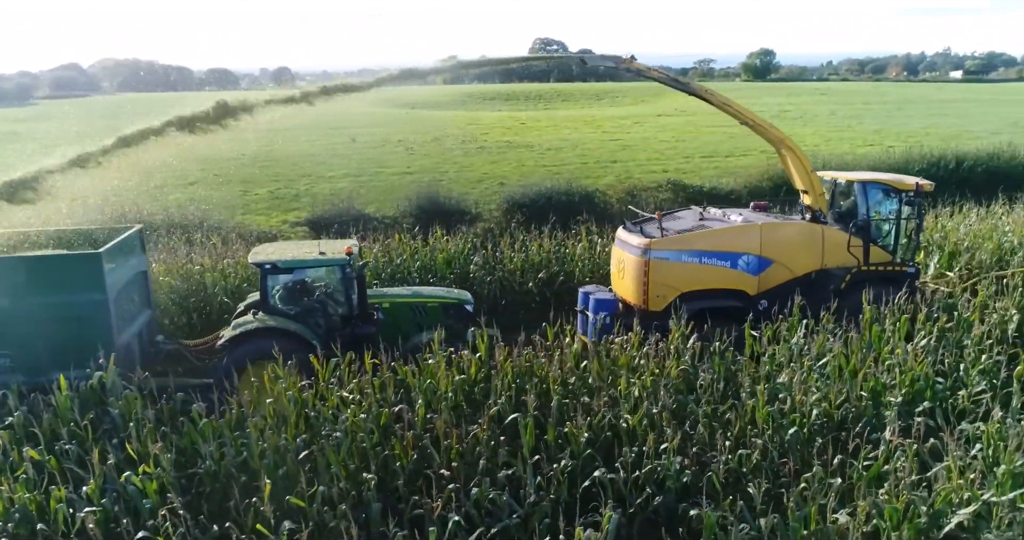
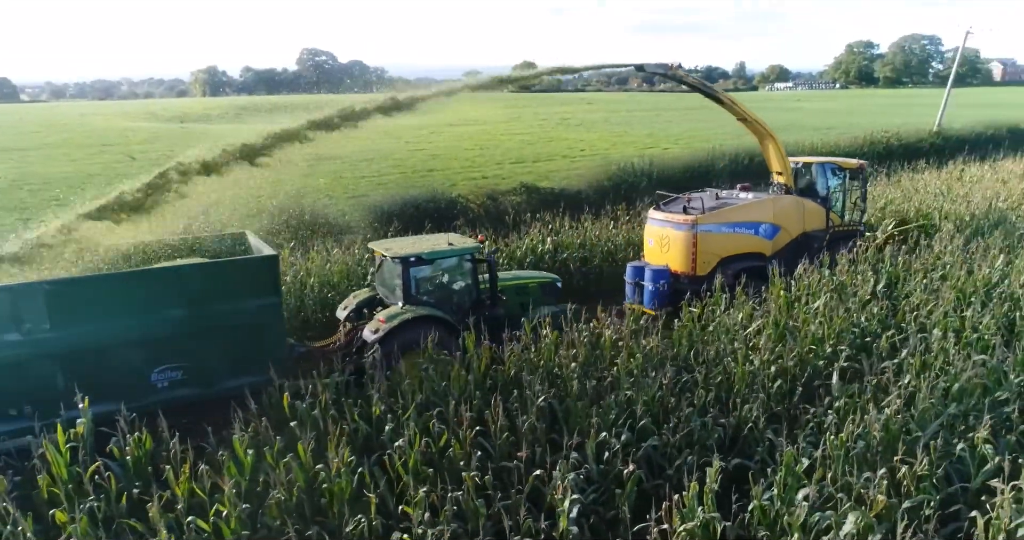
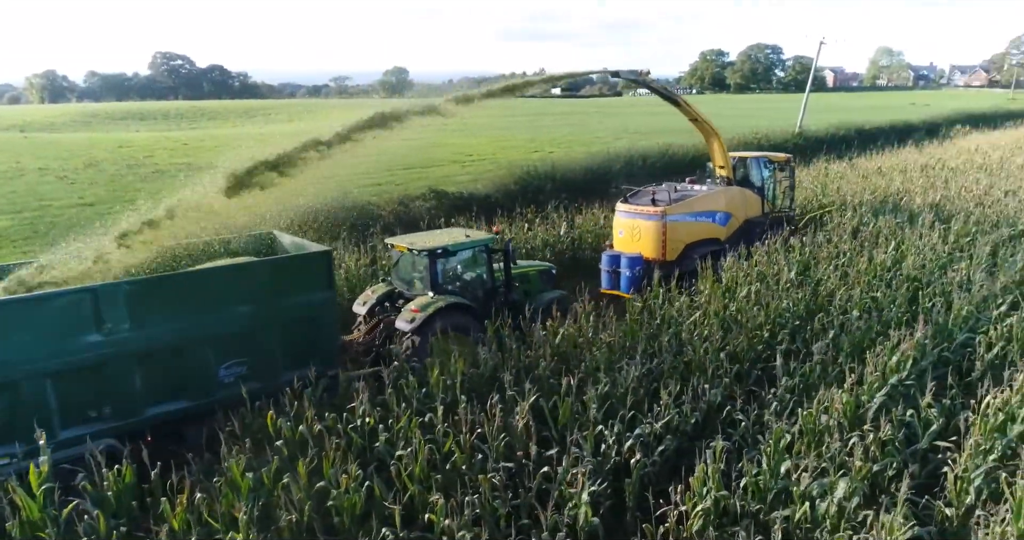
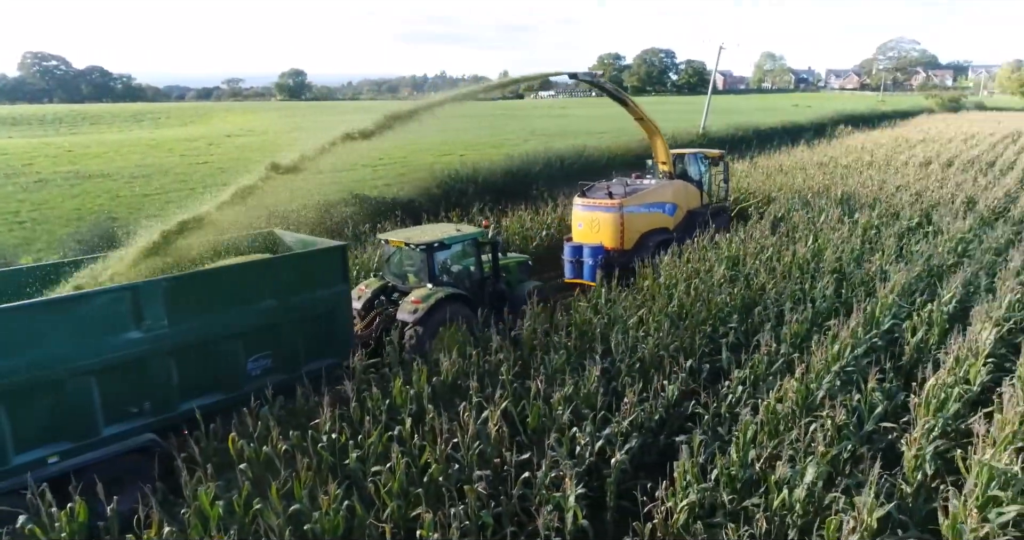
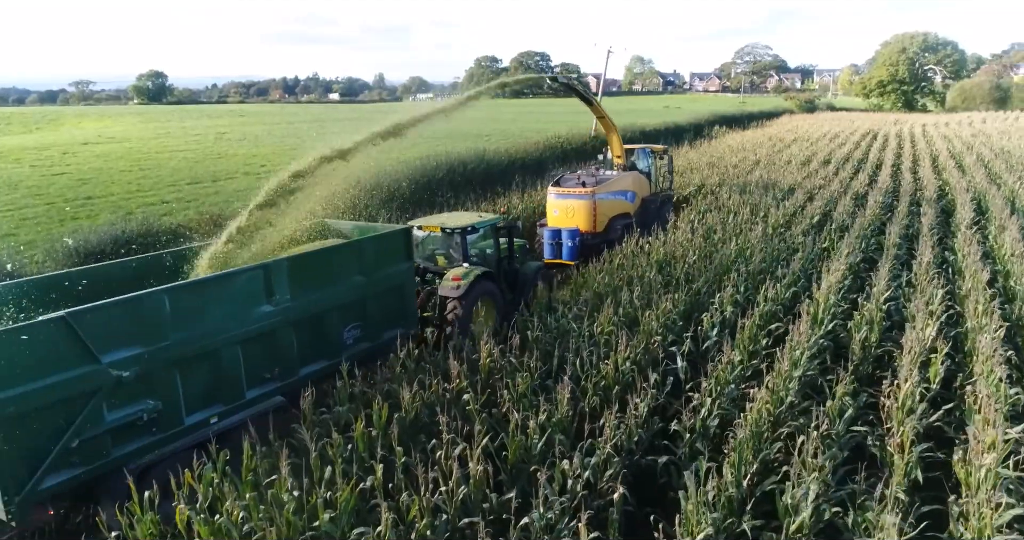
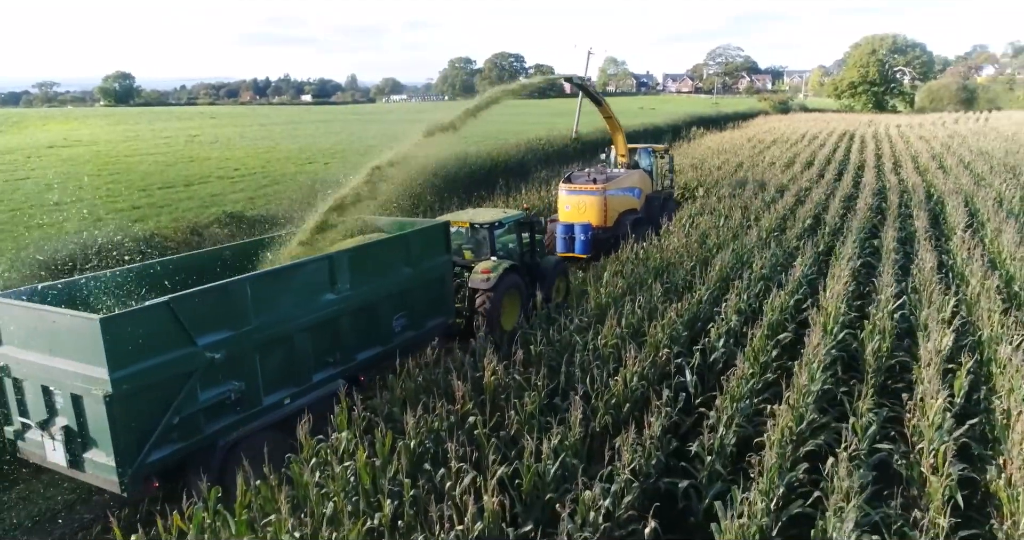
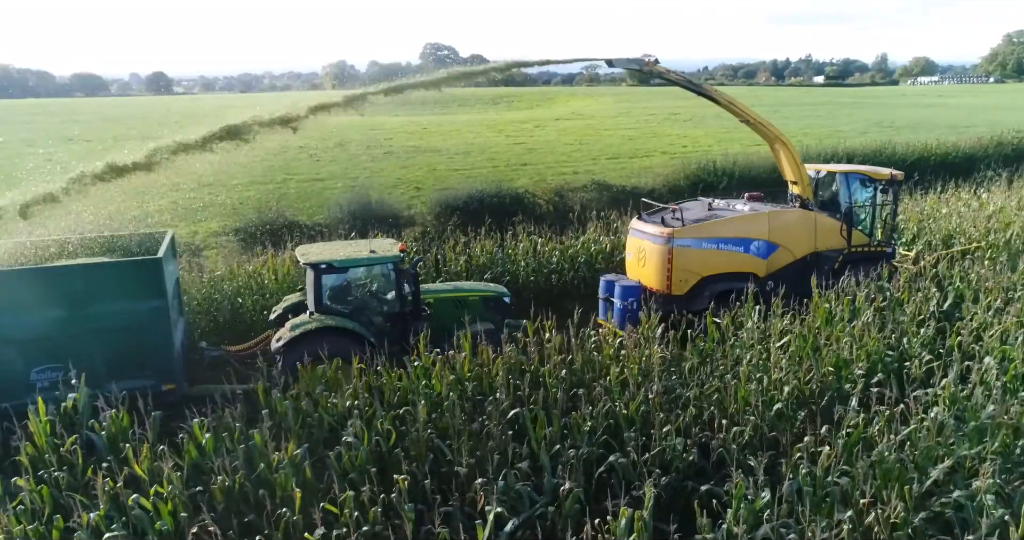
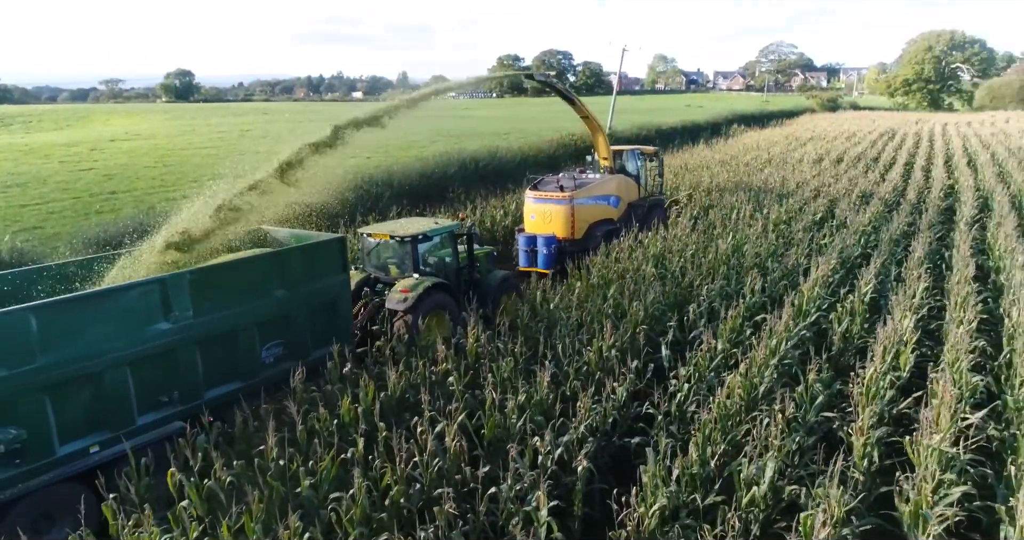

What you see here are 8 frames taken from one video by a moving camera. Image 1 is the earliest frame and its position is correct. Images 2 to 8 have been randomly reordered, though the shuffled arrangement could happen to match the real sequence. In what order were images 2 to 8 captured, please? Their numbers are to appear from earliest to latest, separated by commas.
7, 2, 3, 4, 8, 5, 6
